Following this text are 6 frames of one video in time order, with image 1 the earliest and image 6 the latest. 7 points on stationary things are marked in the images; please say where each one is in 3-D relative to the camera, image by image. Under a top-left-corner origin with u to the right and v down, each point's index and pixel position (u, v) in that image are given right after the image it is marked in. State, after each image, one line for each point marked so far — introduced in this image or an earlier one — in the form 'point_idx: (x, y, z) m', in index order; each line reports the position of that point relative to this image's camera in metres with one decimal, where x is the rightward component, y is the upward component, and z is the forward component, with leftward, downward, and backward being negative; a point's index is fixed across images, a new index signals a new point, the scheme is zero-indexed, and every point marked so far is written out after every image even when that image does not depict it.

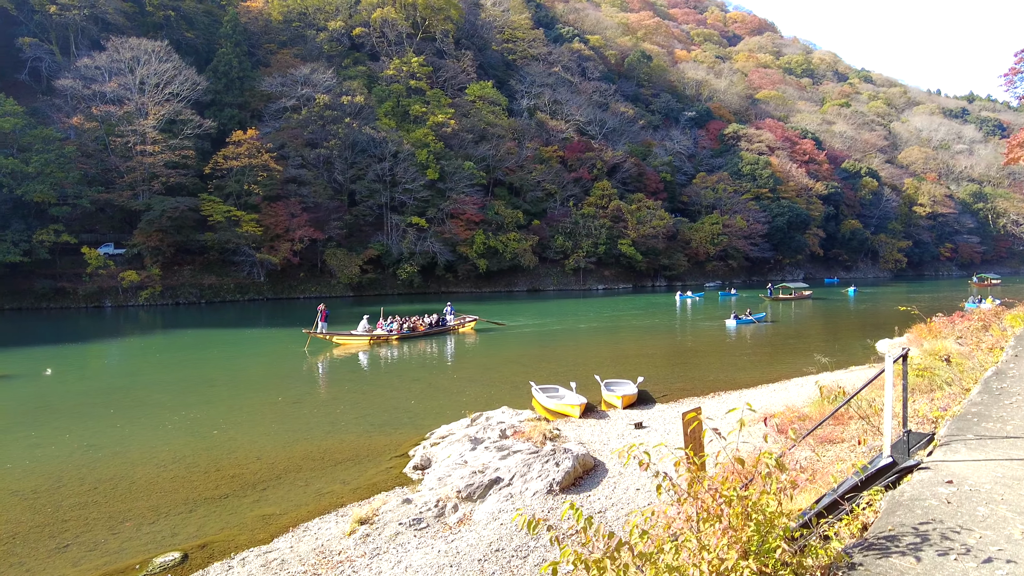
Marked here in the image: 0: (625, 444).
0: (+1.4, -1.9, +8.2) m
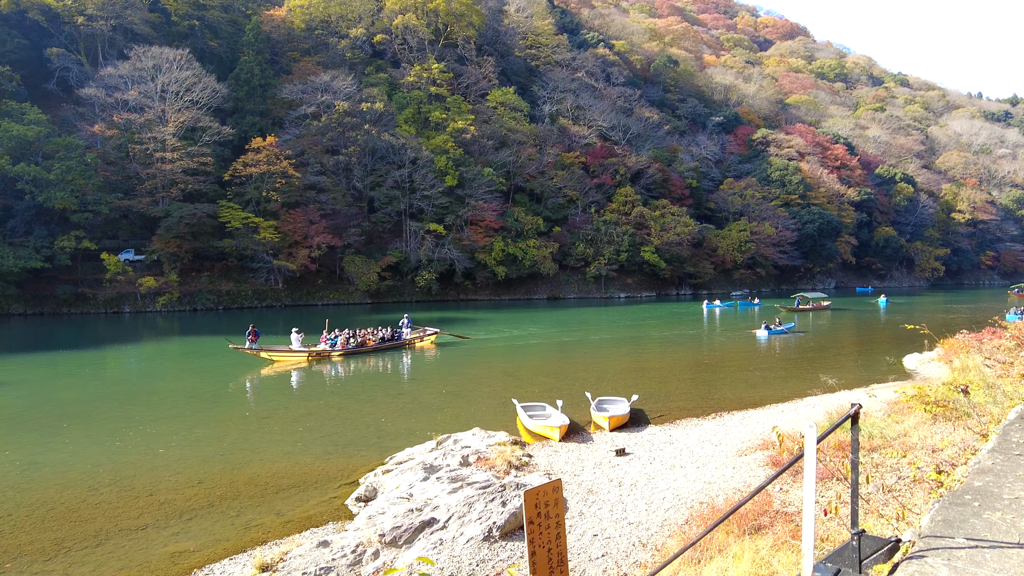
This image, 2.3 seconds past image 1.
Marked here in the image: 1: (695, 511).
0: (+0.9, -2.0, +7.2) m
1: (+1.6, -2.0, +5.8) m
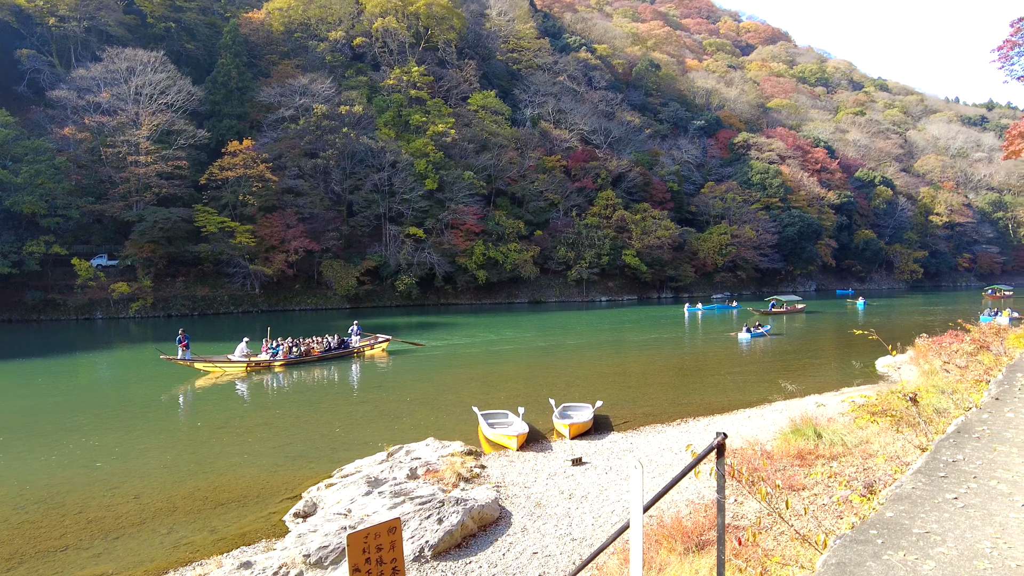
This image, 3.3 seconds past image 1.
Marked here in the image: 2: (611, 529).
0: (+0.4, -2.1, +6.9) m
1: (+1.1, -2.0, +5.5) m
2: (+0.8, -2.1, +5.7) m
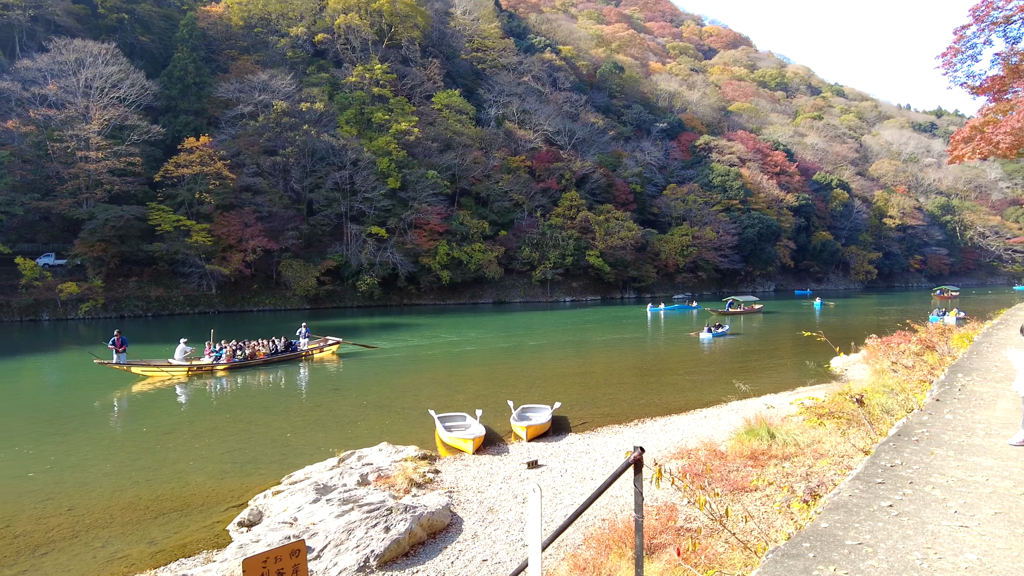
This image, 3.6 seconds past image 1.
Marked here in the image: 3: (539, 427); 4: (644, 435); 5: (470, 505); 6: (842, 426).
0: (-0.1, -2.1, +6.8) m
1: (+0.7, -2.0, +5.4) m
2: (+0.4, -2.1, +5.6) m
3: (+0.4, -1.9, +9.3) m
4: (+1.8, -2.0, +9.1) m
5: (-0.4, -2.1, +6.4) m
6: (+3.2, -1.4, +6.5) m
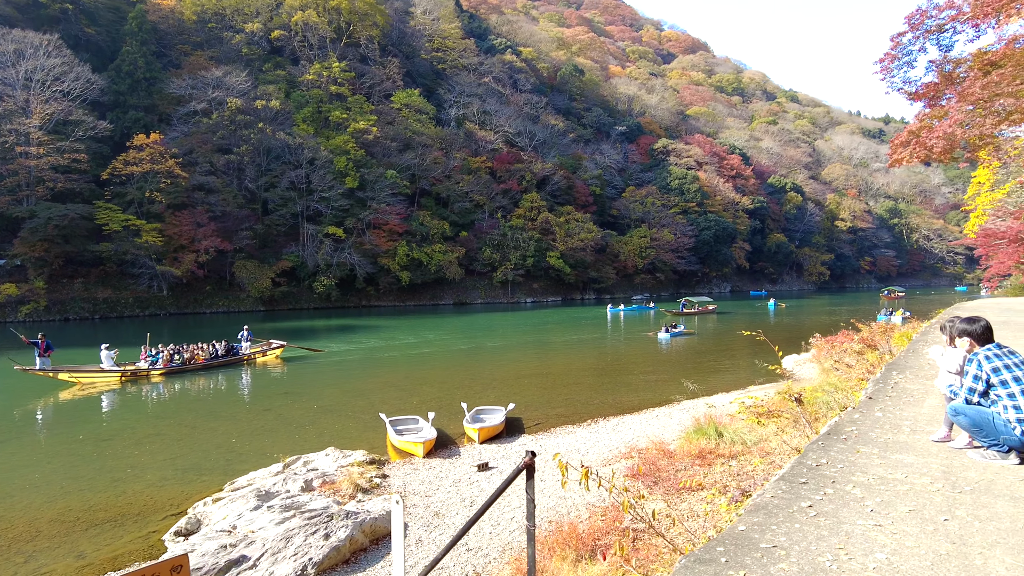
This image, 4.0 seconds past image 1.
0: (-0.6, -2.1, +6.7) m
1: (+0.2, -2.0, +5.4) m
2: (0.0, -2.1, +5.5) m
3: (-0.3, -2.0, +9.2) m
4: (+1.2, -2.0, +9.1) m
5: (-0.9, -2.1, +6.3) m
6: (+2.7, -1.4, +6.6) m
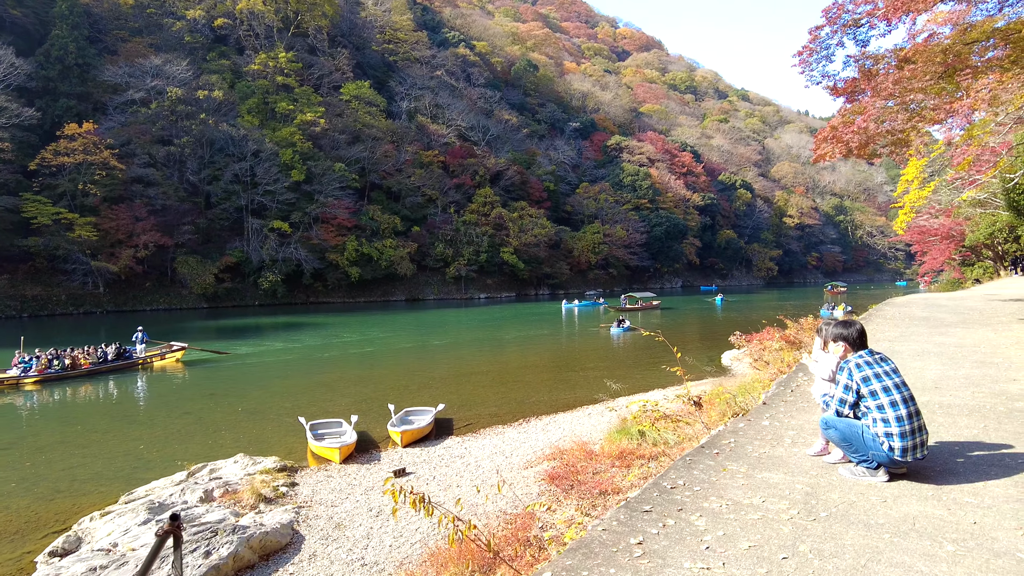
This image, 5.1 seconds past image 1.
0: (-1.4, -2.1, +6.4) m
1: (-0.5, -2.0, +5.1) m
2: (-0.8, -2.1, +5.2) m
3: (-1.3, -1.9, +8.9) m
4: (+0.2, -2.0, +8.9) m
5: (-1.7, -2.1, +5.9) m
6: (+1.9, -1.3, +6.4) m
